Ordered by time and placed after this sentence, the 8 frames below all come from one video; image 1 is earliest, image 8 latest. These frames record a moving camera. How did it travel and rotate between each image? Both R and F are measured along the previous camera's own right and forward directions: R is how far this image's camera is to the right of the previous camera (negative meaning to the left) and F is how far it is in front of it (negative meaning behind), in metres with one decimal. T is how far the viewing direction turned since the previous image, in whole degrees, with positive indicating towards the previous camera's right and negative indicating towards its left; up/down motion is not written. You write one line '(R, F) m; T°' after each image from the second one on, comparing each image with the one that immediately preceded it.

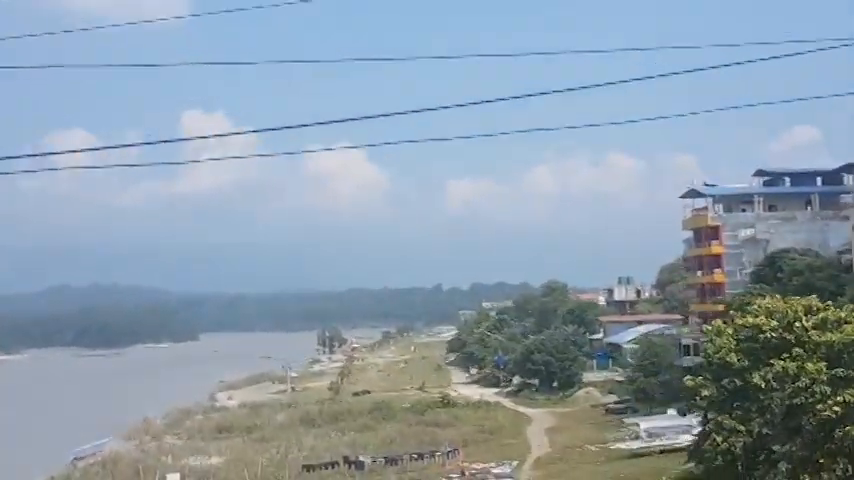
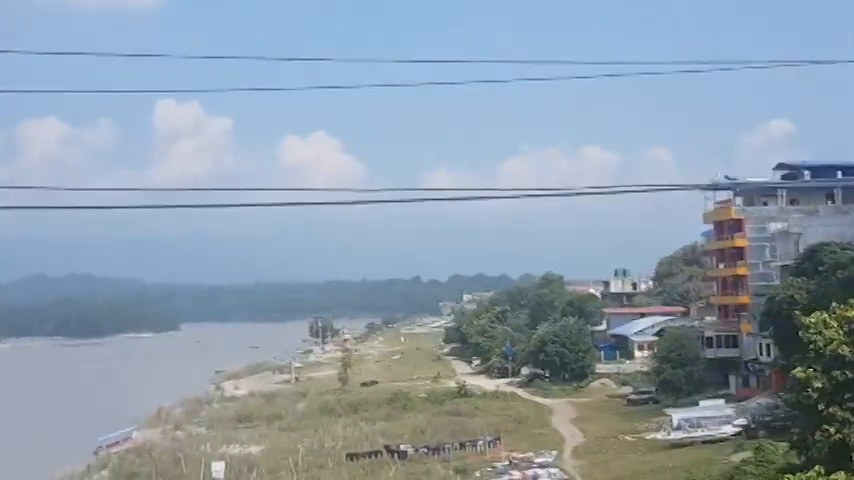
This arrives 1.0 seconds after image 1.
(-1.4, 0.0) m; +1°
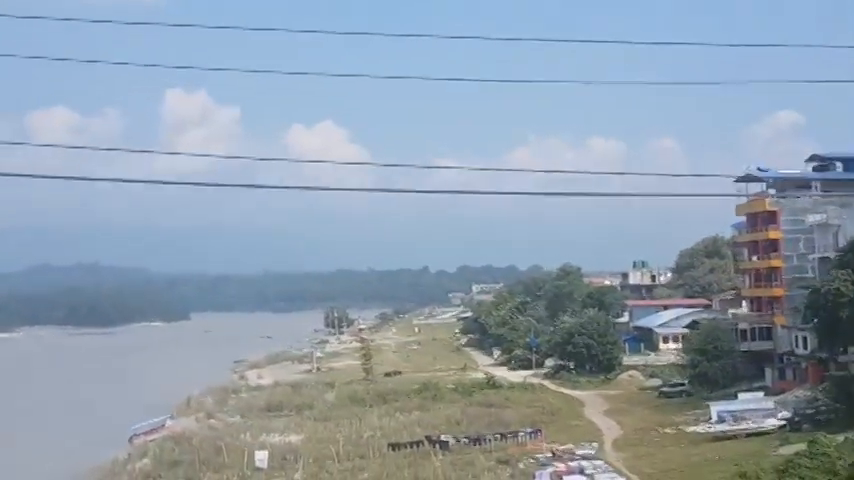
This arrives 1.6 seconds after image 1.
(-0.7, +0.1) m; -1°
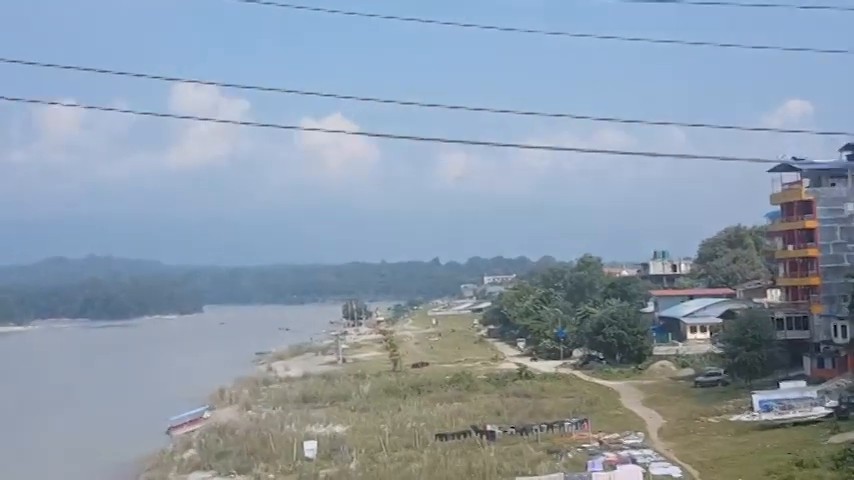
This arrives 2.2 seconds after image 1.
(-0.8, -0.1) m; -1°
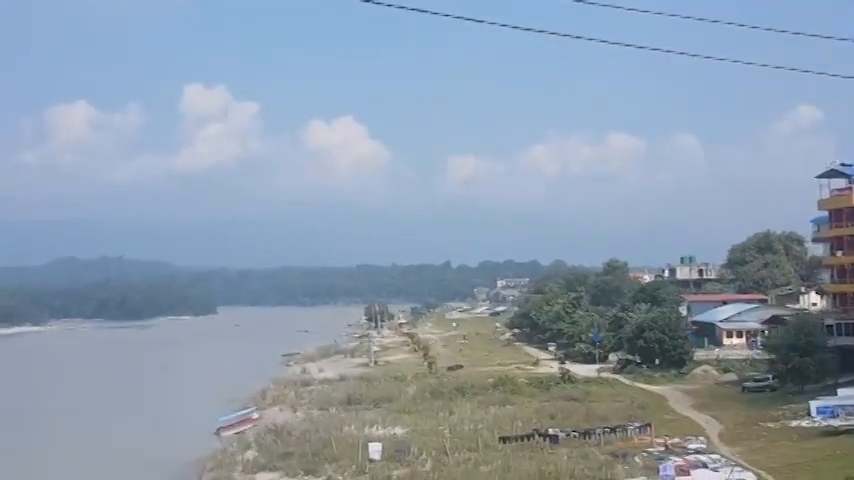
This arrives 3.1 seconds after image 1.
(-1.1, -0.1) m; -1°
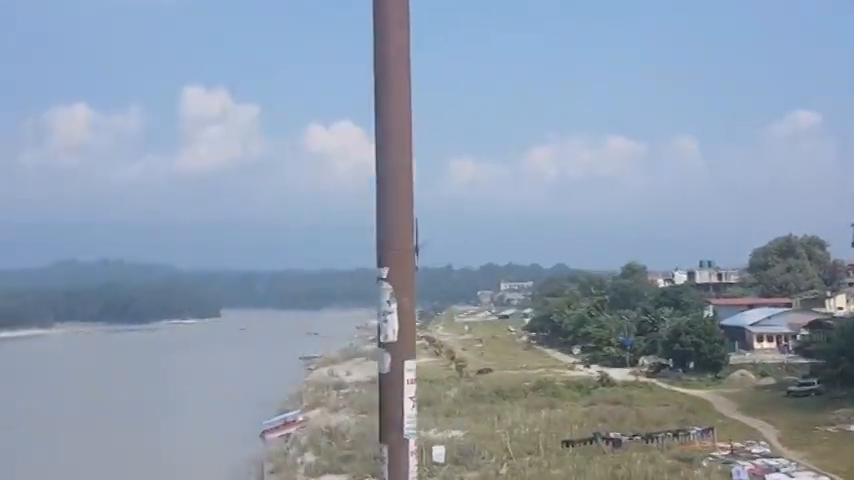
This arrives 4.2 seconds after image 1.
(-1.3, 0.0) m; 0°
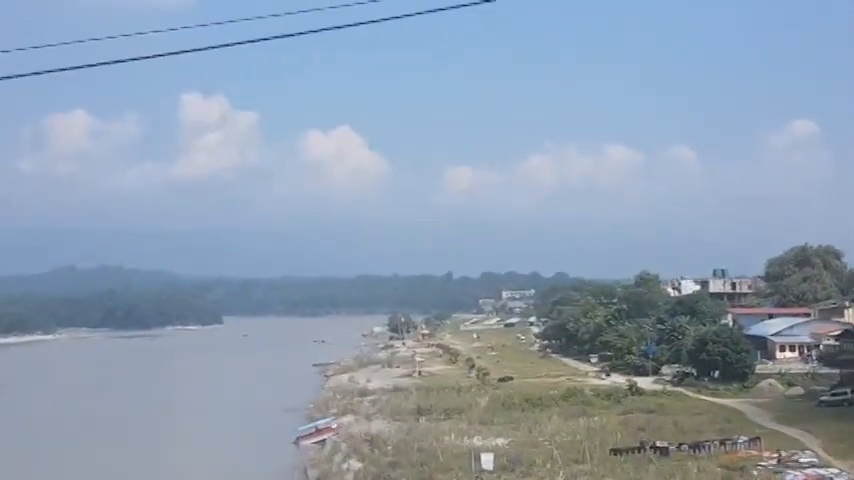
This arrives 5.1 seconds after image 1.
(-1.0, -0.1) m; 0°
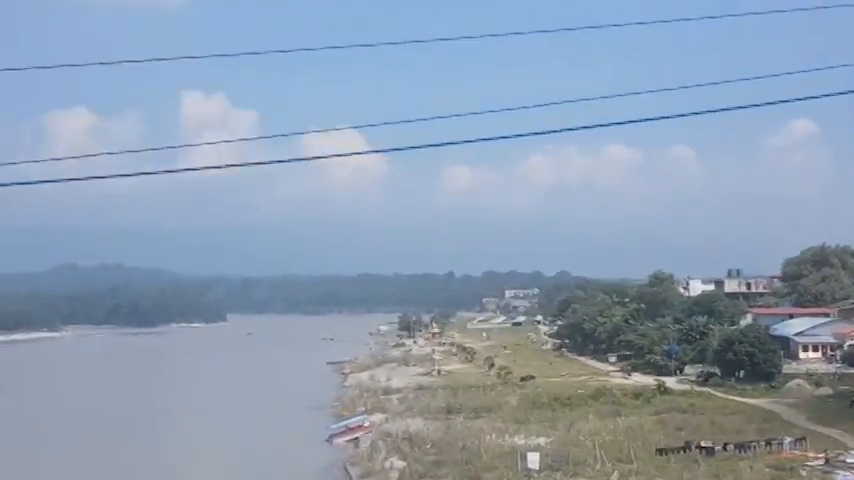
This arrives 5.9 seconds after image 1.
(-0.9, 0.0) m; 0°
